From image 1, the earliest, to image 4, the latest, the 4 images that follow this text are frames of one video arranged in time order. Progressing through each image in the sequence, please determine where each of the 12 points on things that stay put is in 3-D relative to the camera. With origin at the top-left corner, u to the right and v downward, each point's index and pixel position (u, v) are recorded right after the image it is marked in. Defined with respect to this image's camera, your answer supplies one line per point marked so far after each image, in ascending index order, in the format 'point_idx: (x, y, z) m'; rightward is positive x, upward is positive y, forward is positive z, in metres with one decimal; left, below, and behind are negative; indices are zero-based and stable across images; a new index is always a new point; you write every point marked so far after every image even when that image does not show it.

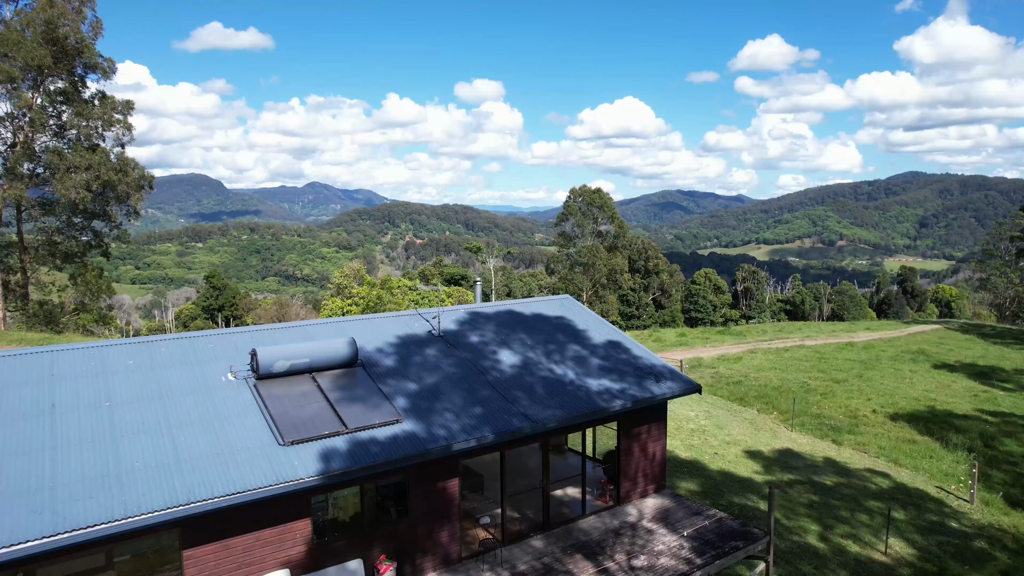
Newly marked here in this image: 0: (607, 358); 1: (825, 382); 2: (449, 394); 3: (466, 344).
0: (+1.7, -1.3, +9.9) m
1: (+11.3, -3.4, +19.7) m
2: (-0.9, -1.6, +8.1) m
3: (-0.8, -1.0, +9.5) m
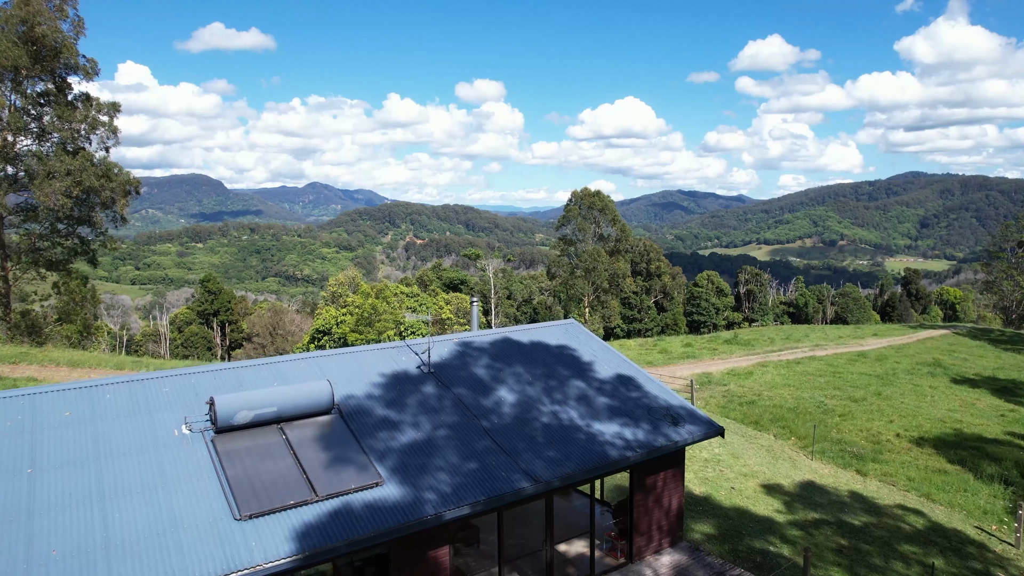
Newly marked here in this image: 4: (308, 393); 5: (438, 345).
0: (+1.7, -1.7, +8.9) m
1: (+11.2, -3.9, +18.6) m
2: (-0.9, -2.0, +7.1) m
3: (-0.8, -1.4, +8.4) m
4: (-2.6, -1.3, +7.0) m
5: (-1.3, -1.0, +9.3) m
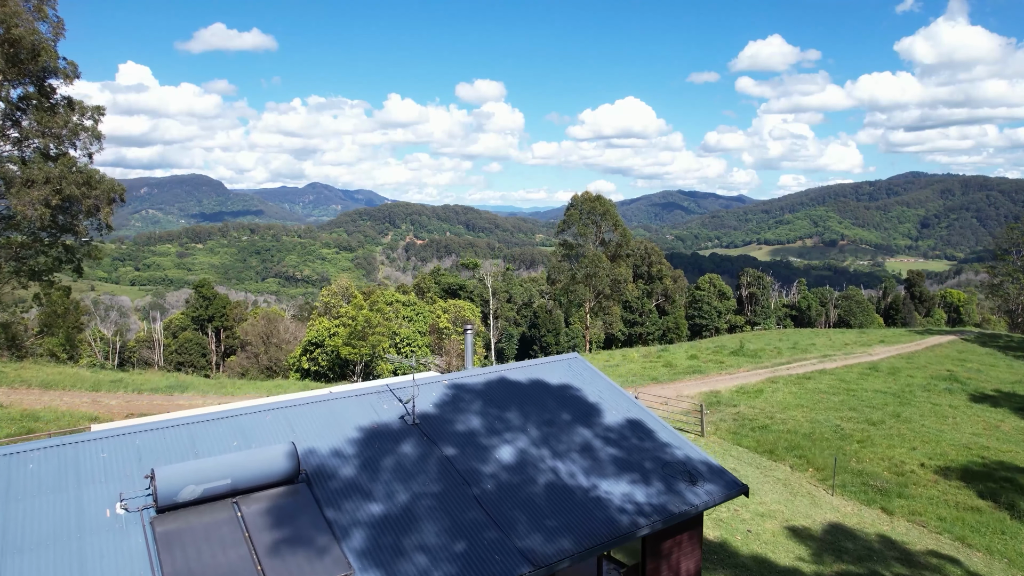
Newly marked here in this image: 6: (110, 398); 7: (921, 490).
0: (+1.6, -2.3, +7.9) m
1: (+11.2, -4.4, +17.6) m
2: (-1.0, -2.6, +6.1) m
3: (-0.9, -2.0, +7.4) m
4: (-2.7, -1.9, +6.0) m
5: (-1.3, -1.5, +8.3) m
6: (-12.5, -3.4, +17.0) m
7: (+10.0, -4.9, +13.4) m
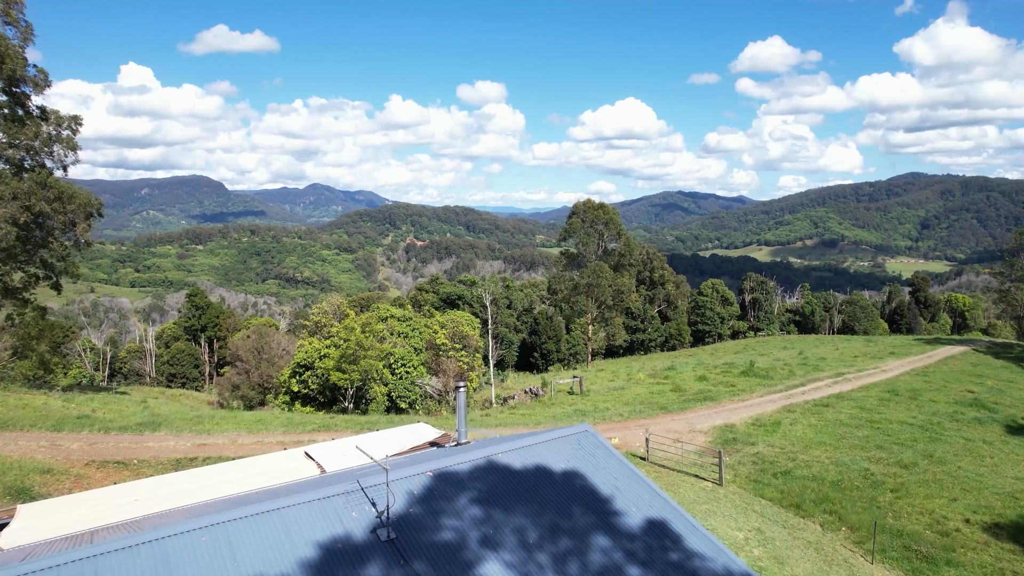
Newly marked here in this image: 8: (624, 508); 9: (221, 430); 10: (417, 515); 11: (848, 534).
0: (+1.6, -3.2, +6.4) m
1: (+11.2, -5.3, +16.1) m
2: (-1.0, -3.5, +4.6) m
3: (-0.9, -2.8, +6.0) m
4: (-2.7, -2.8, +4.5) m
5: (-1.3, -2.4, +6.8) m
6: (-12.5, -4.3, +15.6) m
7: (+10.0, -5.8, +11.9) m
8: (+1.5, -2.8, +7.1) m
9: (-9.4, -4.6, +17.8) m
10: (-1.1, -2.7, +6.4) m
11: (+7.8, -5.7, +12.6) m
